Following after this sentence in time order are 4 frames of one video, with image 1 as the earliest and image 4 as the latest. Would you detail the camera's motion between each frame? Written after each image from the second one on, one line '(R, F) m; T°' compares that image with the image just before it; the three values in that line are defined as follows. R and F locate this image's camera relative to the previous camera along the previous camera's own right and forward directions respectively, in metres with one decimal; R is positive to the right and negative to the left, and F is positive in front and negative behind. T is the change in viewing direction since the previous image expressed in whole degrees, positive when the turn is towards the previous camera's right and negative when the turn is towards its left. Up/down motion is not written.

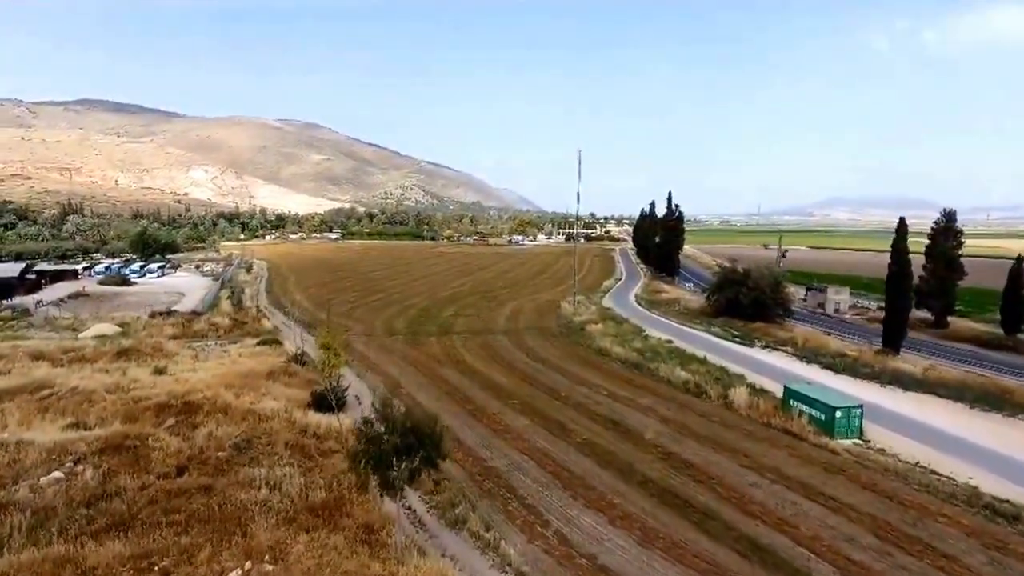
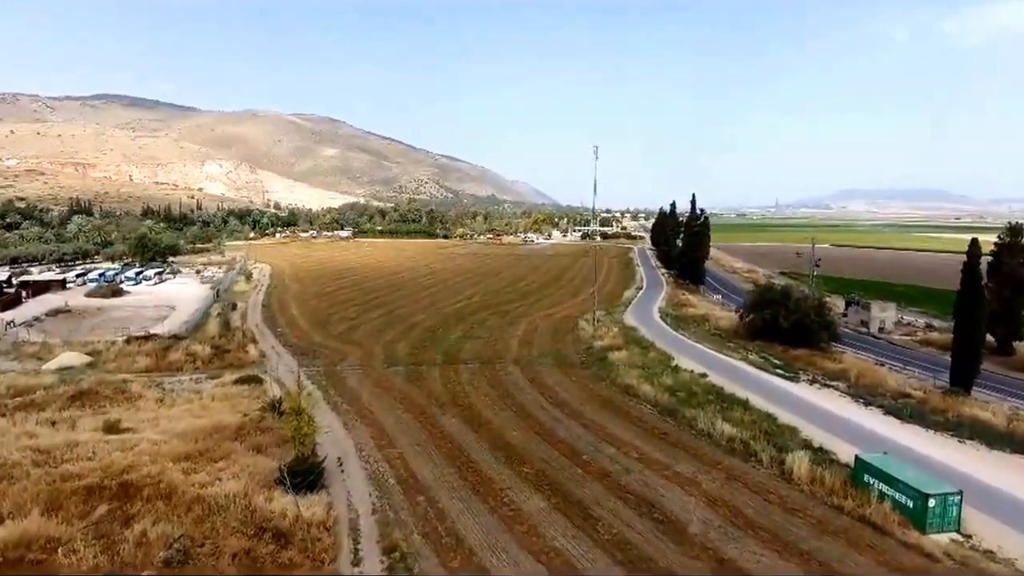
(+0.1, +3.6) m; -1°
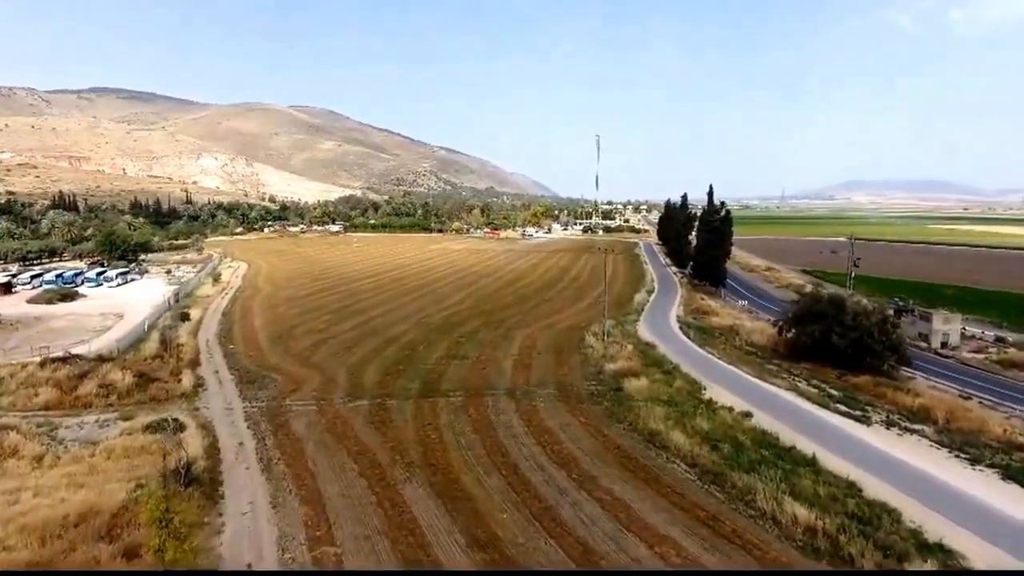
(+0.3, +5.8) m; 0°
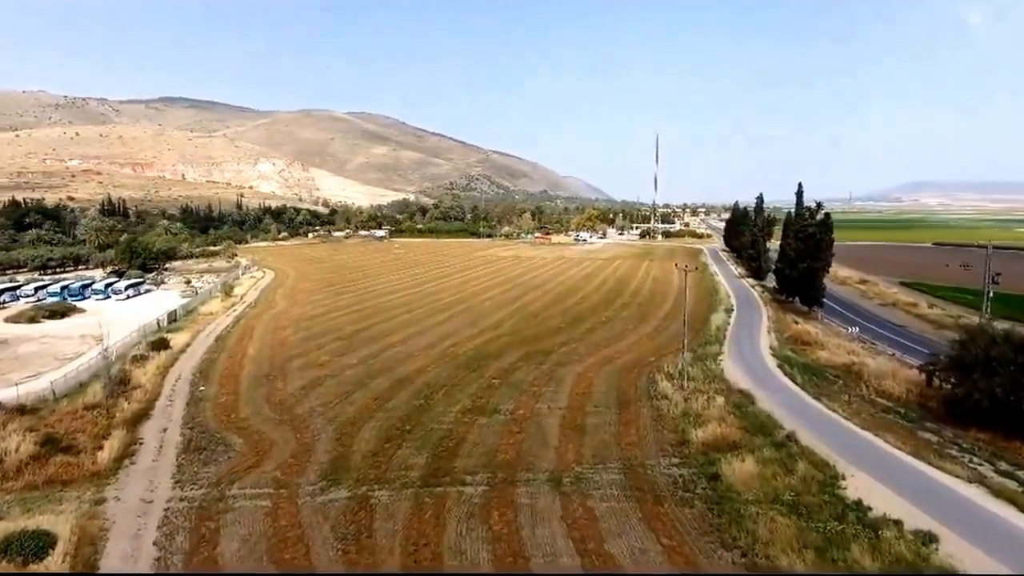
(+0.2, +7.4) m; -4°
